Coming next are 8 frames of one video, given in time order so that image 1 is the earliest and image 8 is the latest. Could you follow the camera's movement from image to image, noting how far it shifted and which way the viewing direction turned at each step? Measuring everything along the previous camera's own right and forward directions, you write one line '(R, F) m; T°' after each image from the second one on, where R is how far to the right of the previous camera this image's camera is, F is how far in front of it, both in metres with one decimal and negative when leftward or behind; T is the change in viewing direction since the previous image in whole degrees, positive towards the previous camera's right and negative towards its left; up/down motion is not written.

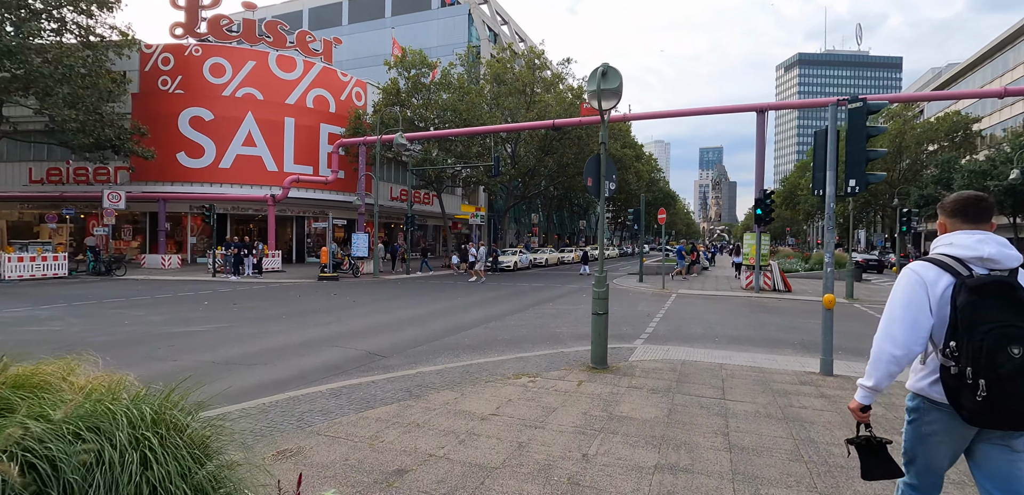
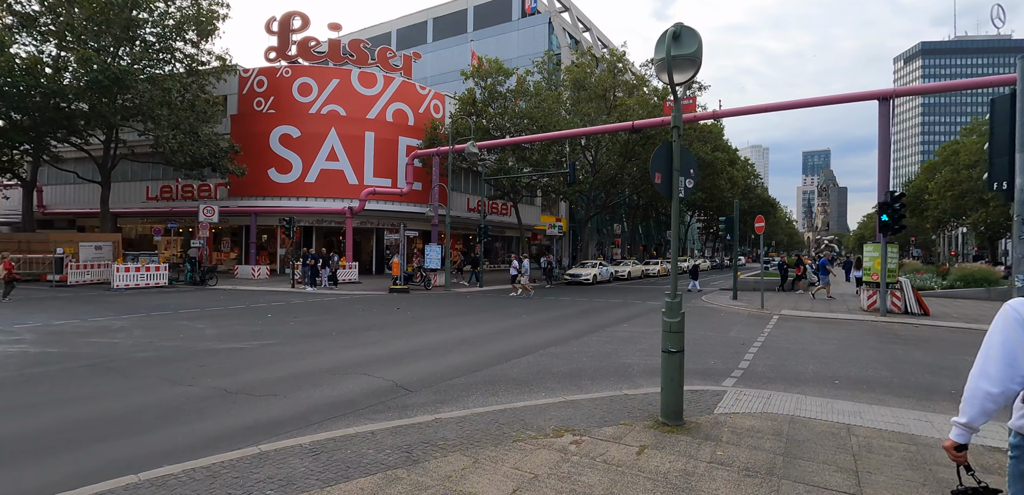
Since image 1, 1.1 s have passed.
(+0.4, +1.4) m; -10°
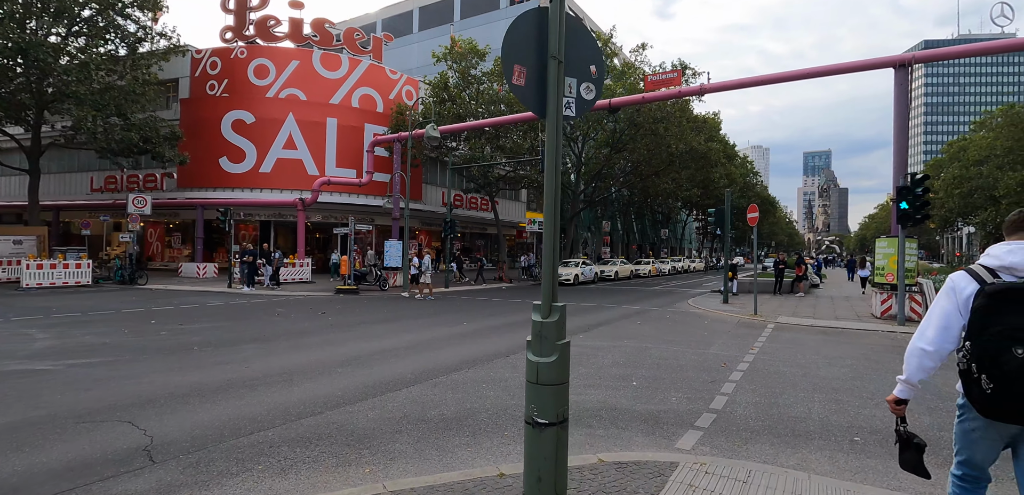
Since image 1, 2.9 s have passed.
(+1.5, +2.6) m; 0°
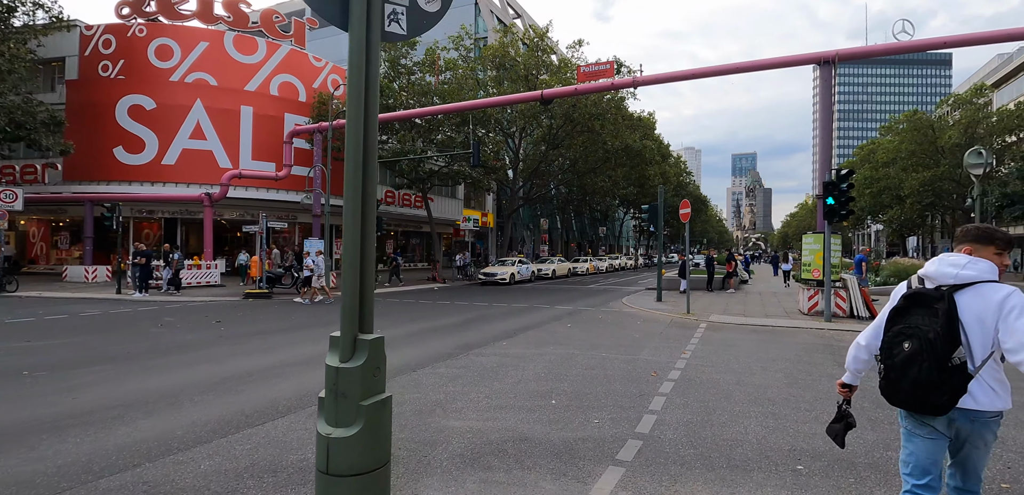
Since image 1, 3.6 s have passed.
(+0.5, +1.0) m; +6°
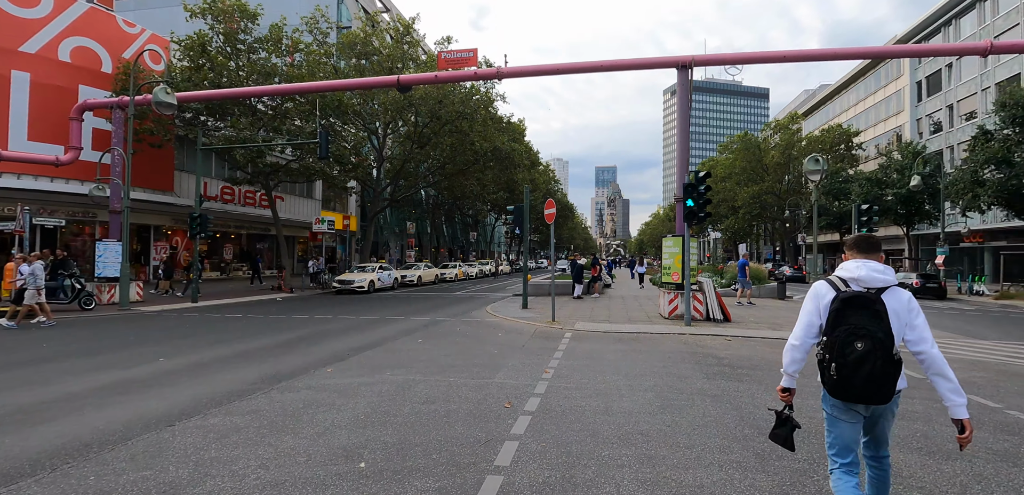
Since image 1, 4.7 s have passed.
(+0.6, +1.5) m; +14°
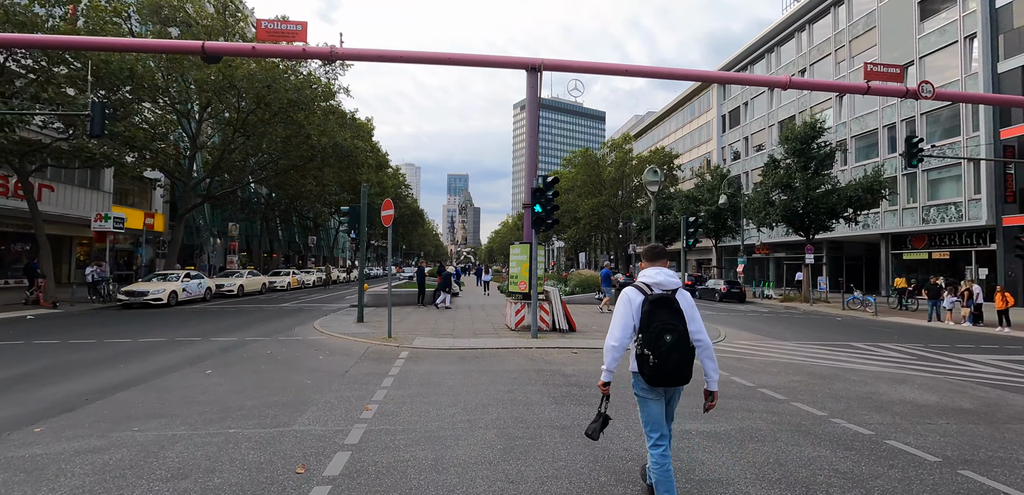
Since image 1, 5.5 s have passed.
(+0.4, +1.1) m; +17°
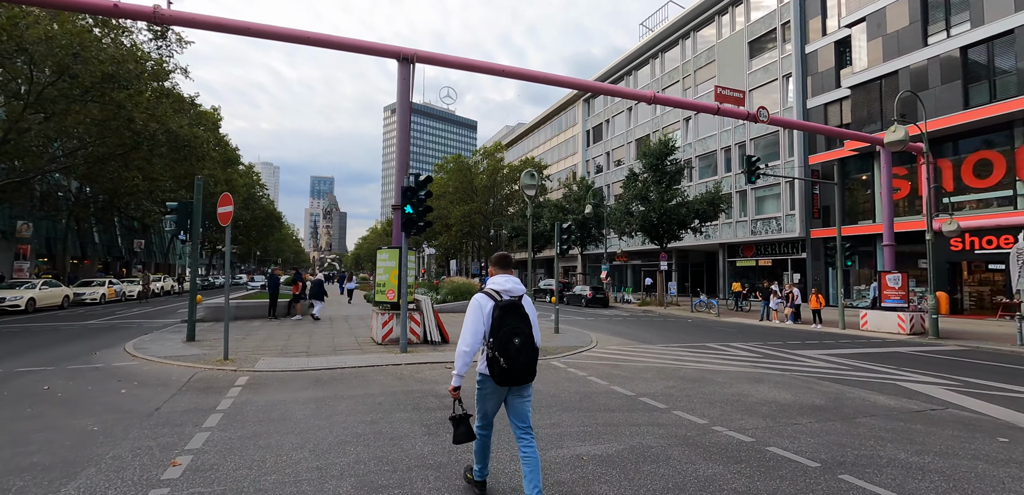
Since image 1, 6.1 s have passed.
(0.0, +0.8) m; +15°
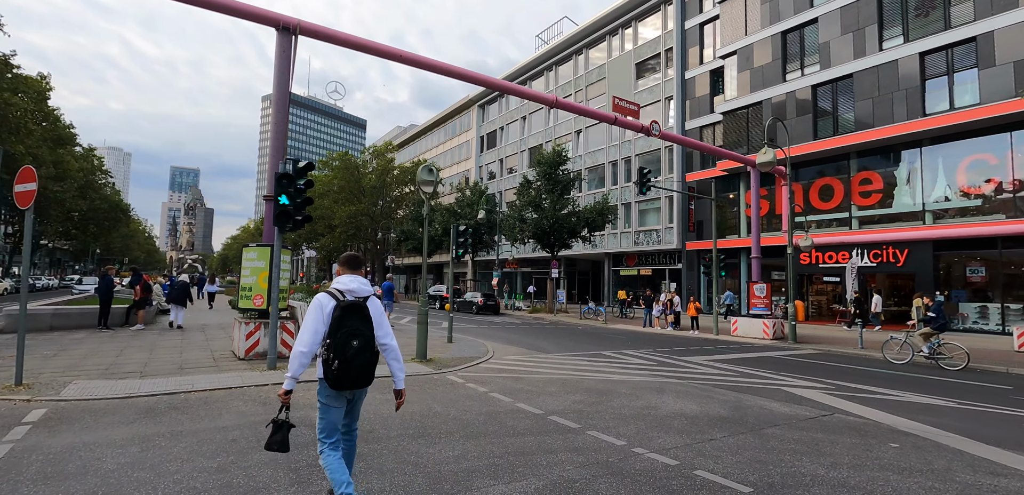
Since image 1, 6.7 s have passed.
(-0.1, +0.8) m; +13°
